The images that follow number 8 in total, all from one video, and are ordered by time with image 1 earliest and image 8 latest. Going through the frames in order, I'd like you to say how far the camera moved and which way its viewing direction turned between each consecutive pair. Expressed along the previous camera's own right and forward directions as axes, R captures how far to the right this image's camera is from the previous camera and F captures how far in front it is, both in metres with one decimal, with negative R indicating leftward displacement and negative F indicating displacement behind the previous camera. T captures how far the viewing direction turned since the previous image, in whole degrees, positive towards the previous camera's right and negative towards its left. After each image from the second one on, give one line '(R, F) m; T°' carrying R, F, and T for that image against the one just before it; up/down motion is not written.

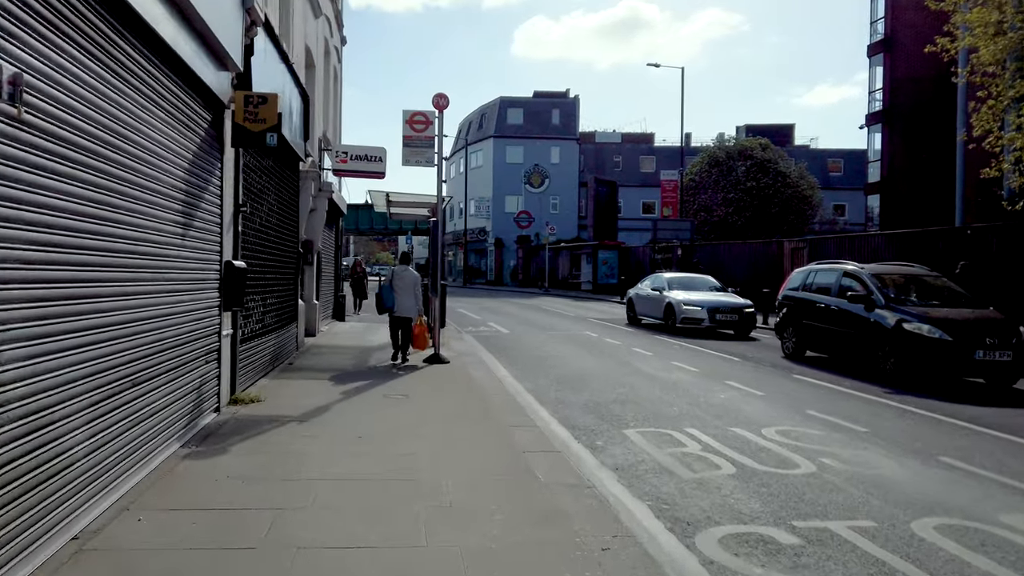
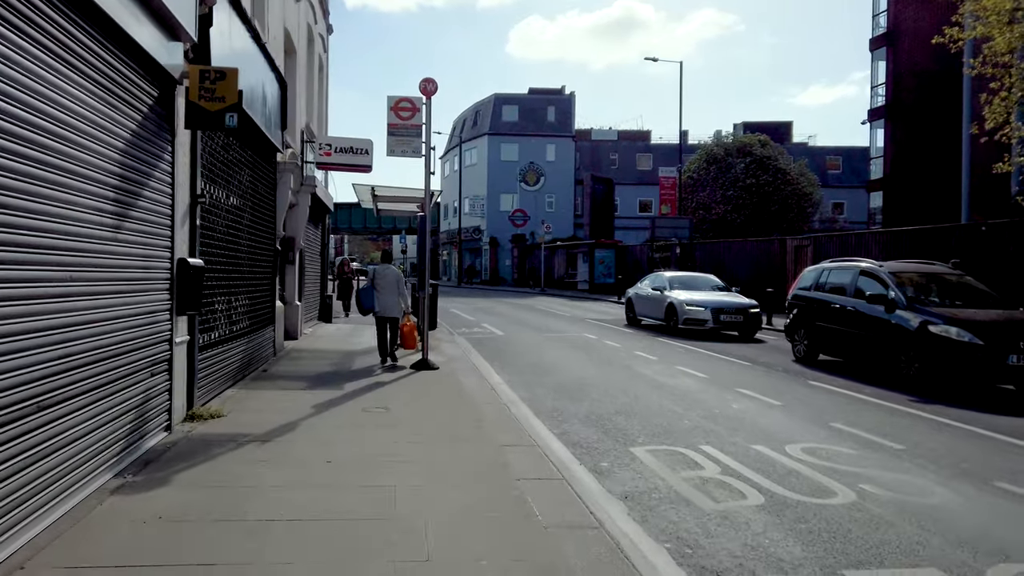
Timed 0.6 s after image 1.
(0.0, +0.9) m; 0°
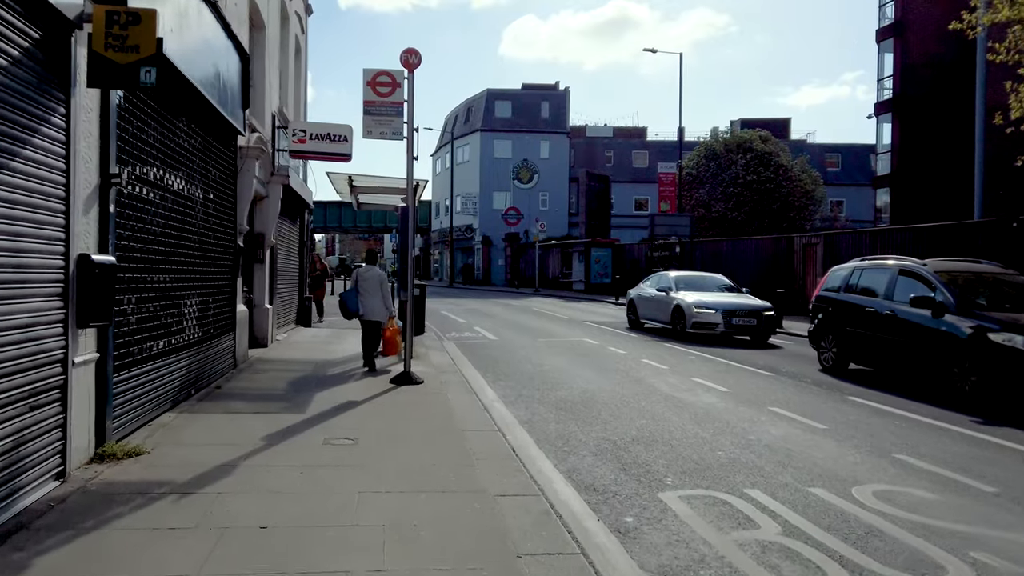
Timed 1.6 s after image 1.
(0.0, +1.5) m; +1°
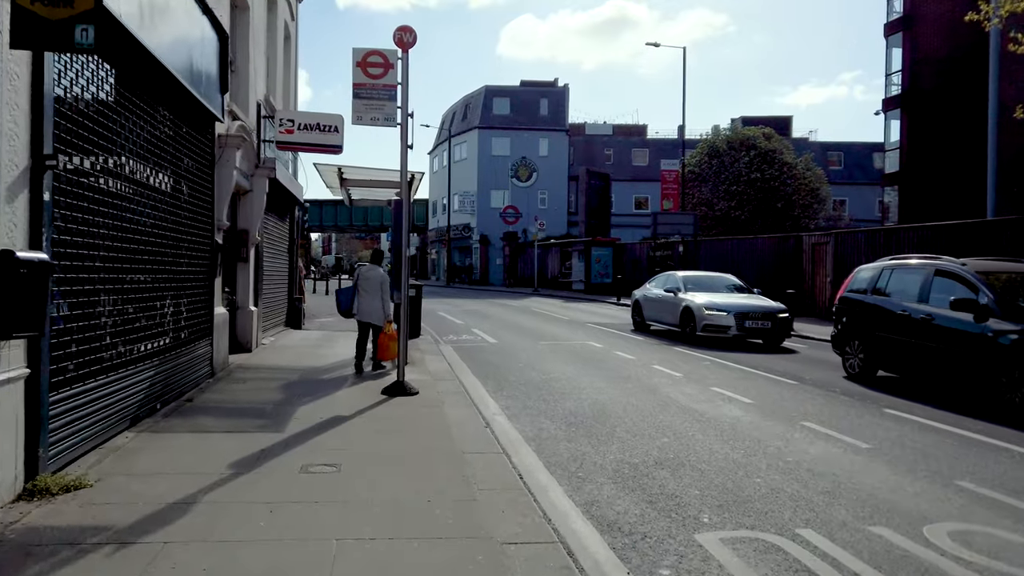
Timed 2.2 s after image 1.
(-0.1, +0.9) m; 0°
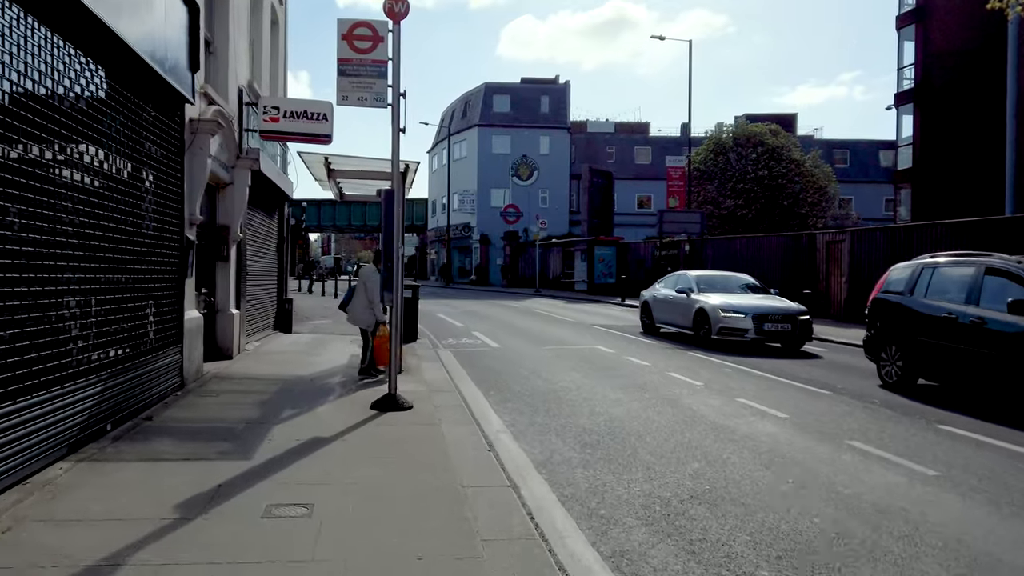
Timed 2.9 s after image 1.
(-0.1, +1.0) m; 0°
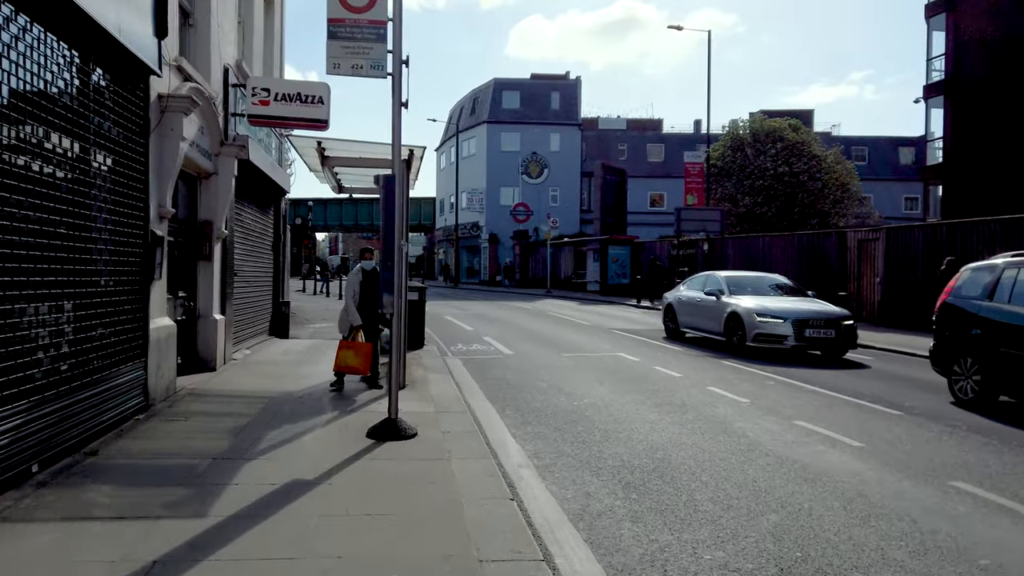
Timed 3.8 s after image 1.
(-0.1, +1.3) m; -1°
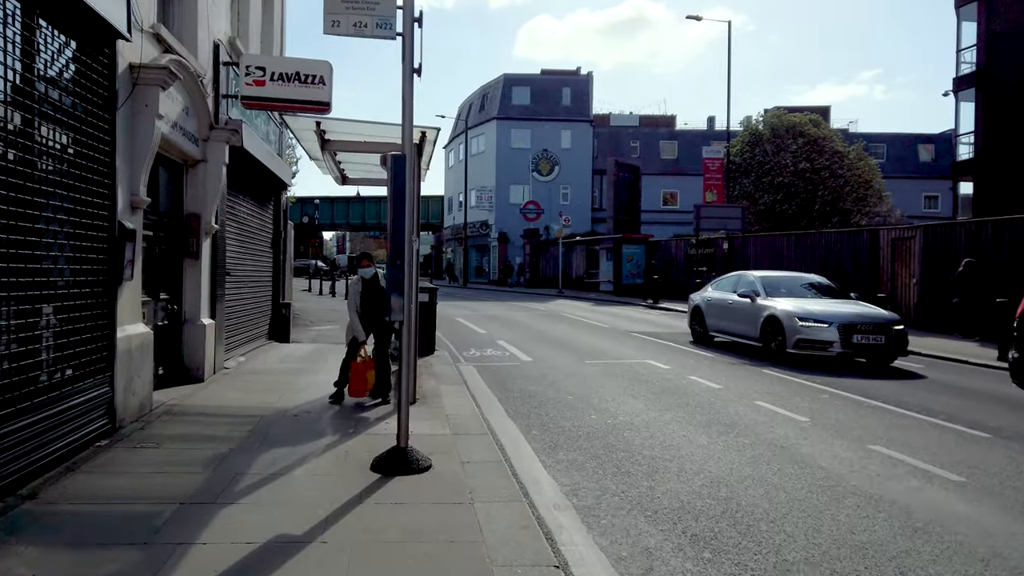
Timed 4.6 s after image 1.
(-0.2, +1.1) m; -1°
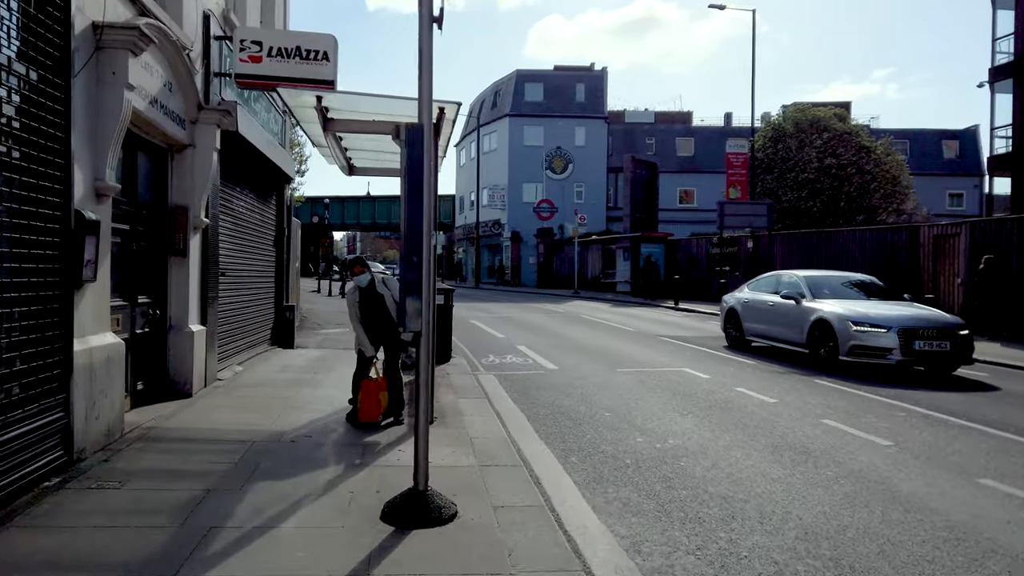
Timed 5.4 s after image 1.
(-0.2, +1.1) m; -1°
